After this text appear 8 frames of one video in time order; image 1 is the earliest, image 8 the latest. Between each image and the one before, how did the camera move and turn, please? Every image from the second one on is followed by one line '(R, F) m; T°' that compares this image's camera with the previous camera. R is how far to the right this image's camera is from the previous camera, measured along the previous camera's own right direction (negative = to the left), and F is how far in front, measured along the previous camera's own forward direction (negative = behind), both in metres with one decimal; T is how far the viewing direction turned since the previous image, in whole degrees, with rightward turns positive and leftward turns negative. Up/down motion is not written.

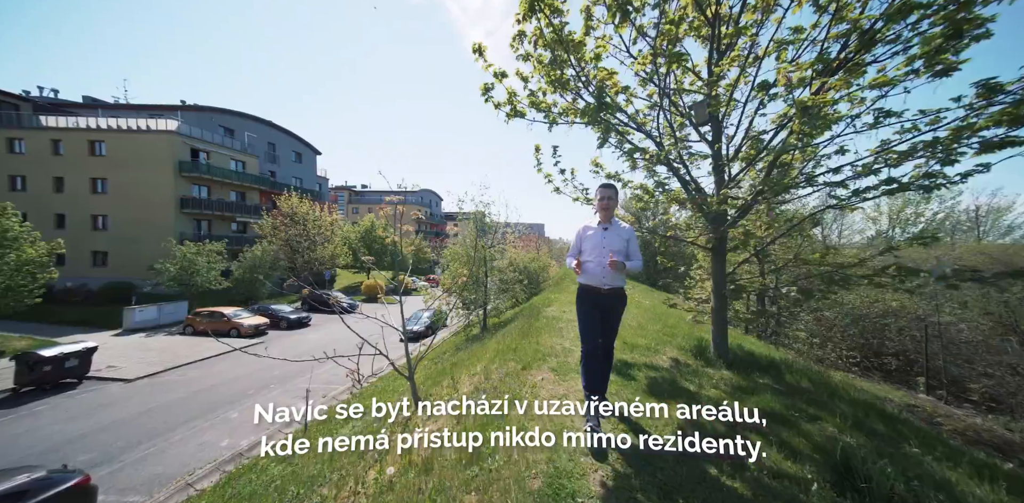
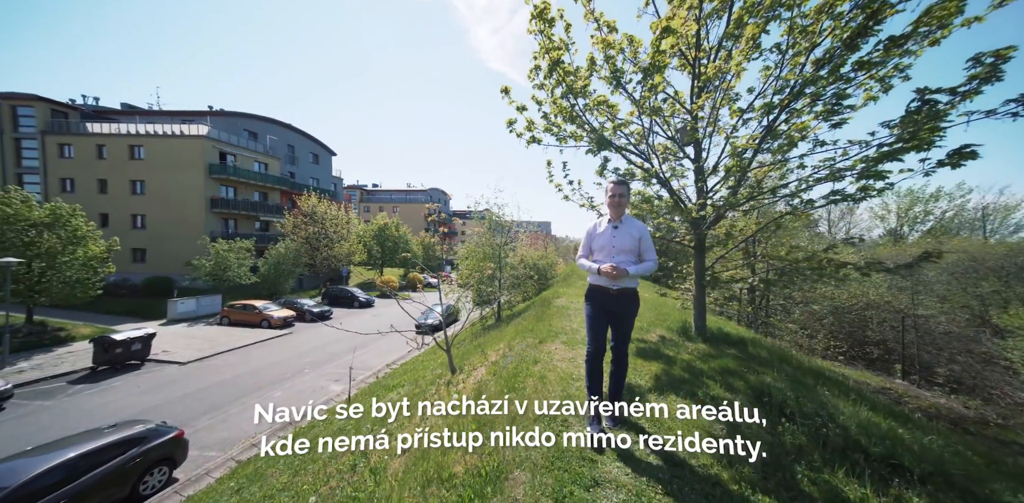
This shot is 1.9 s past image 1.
(-0.2, -1.3) m; -1°
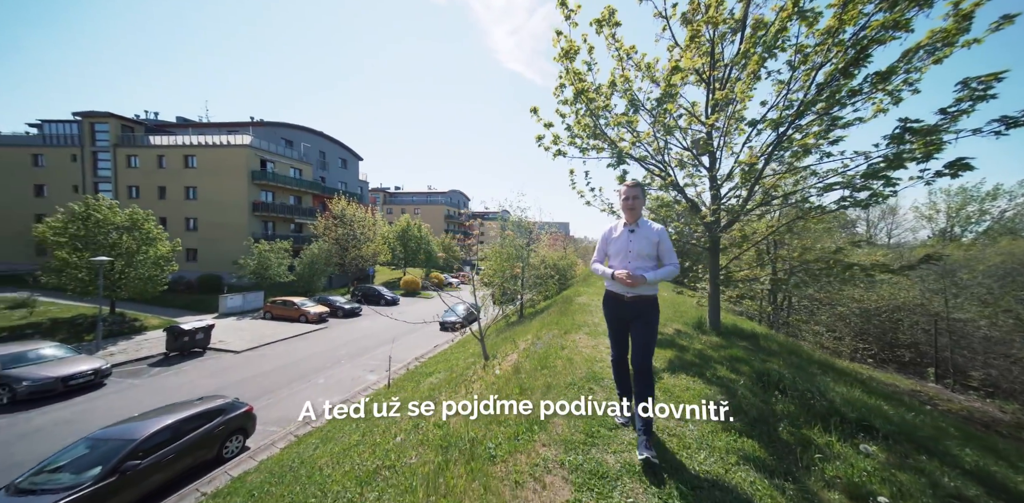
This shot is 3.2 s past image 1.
(-0.2, -0.8) m; -3°
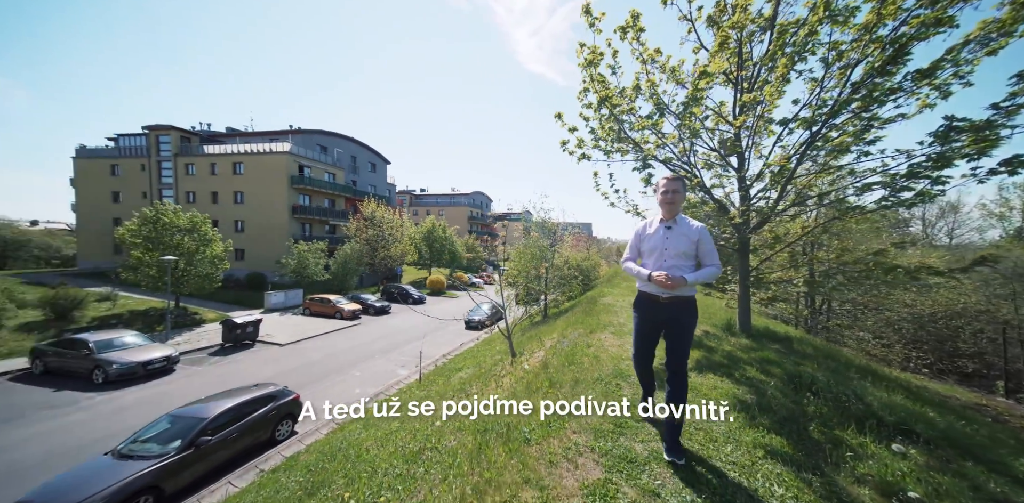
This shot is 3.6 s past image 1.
(-0.1, -0.4) m; -3°
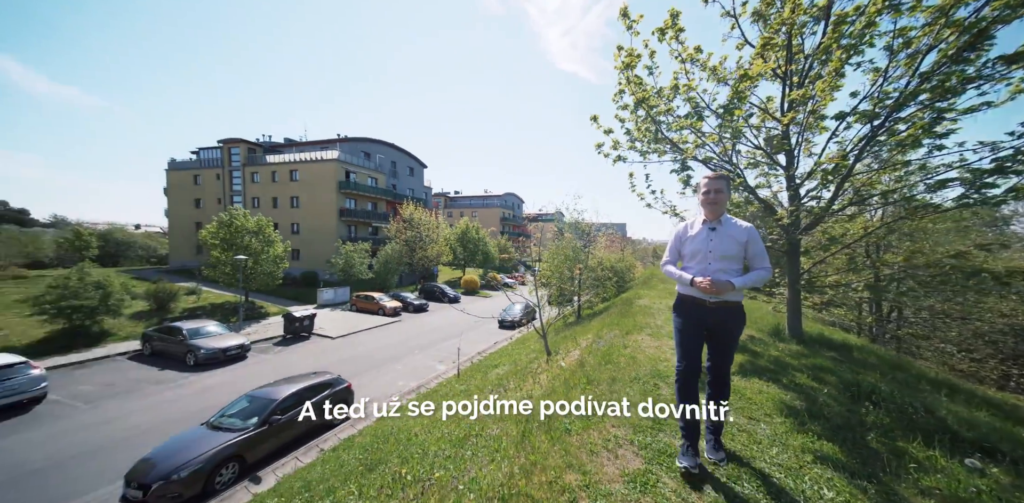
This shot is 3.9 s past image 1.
(-0.1, -0.4) m; -5°
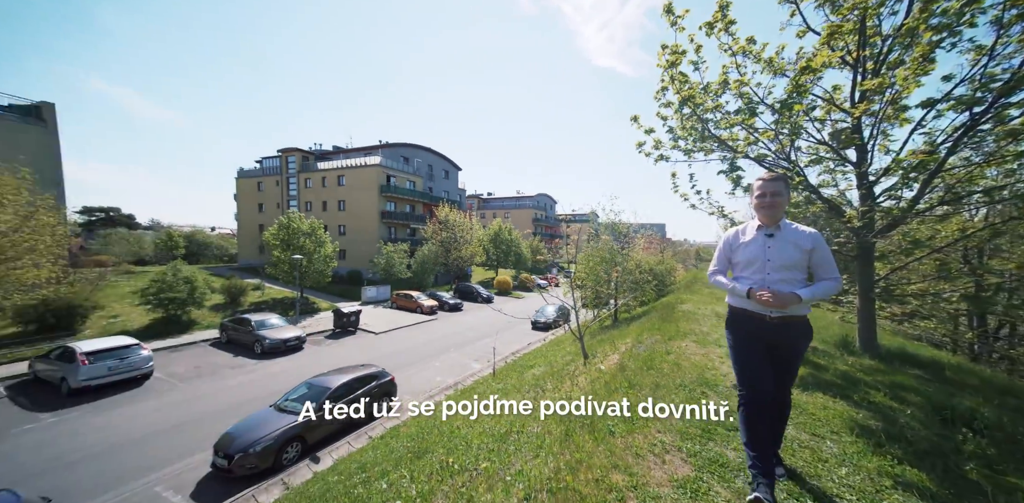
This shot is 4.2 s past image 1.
(-0.1, -0.2) m; -5°
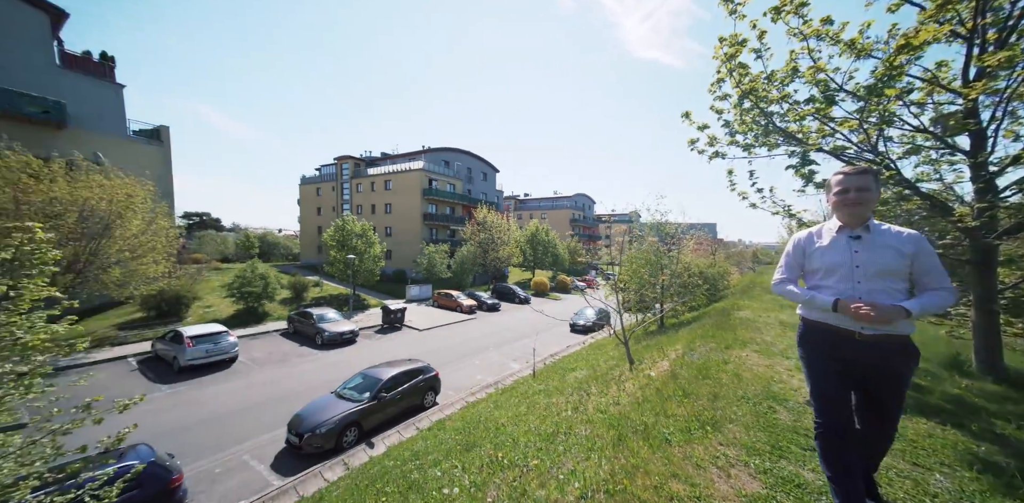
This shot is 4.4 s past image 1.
(-0.2, +0.2) m; -5°
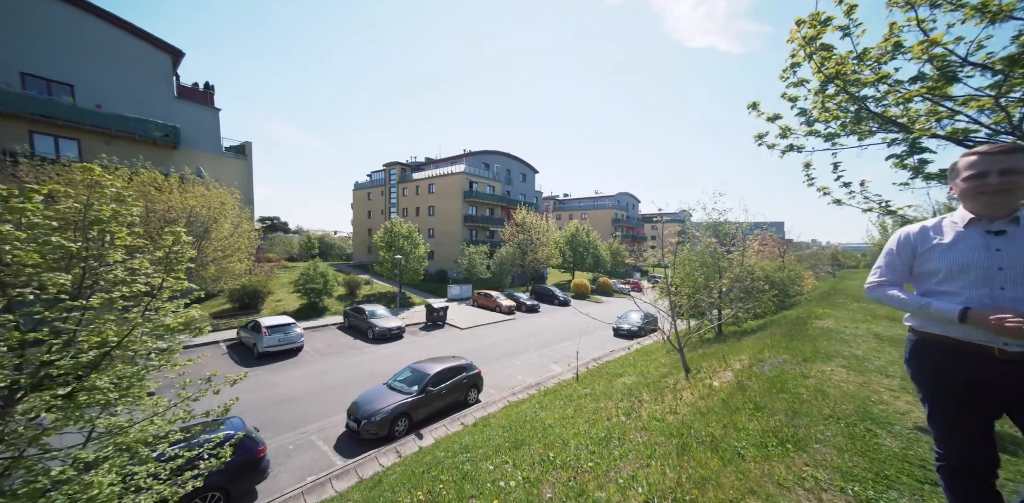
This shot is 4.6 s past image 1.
(-0.3, +0.4) m; -6°
